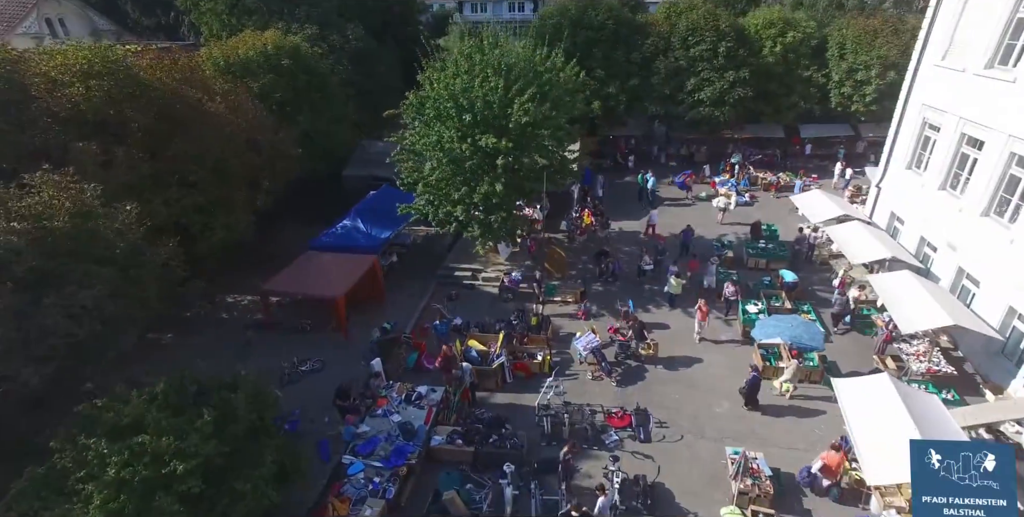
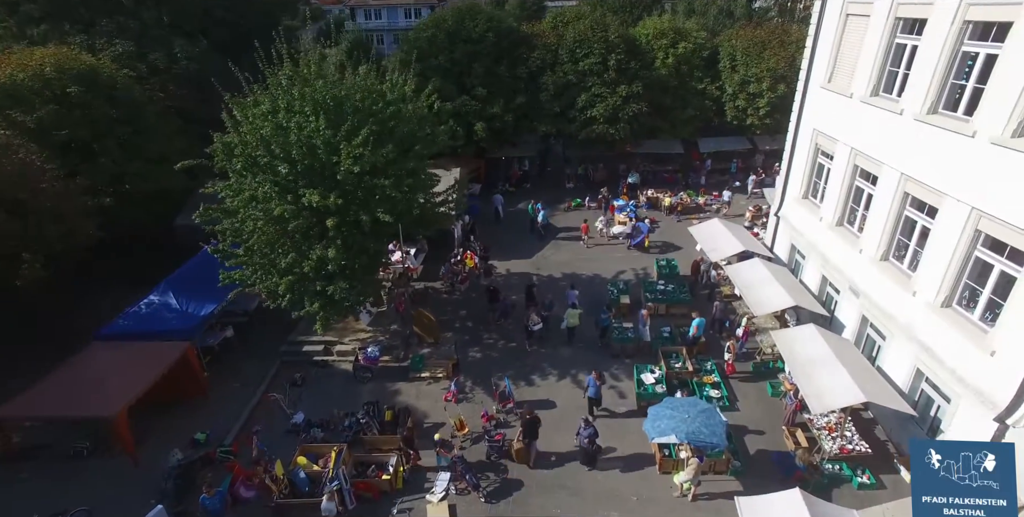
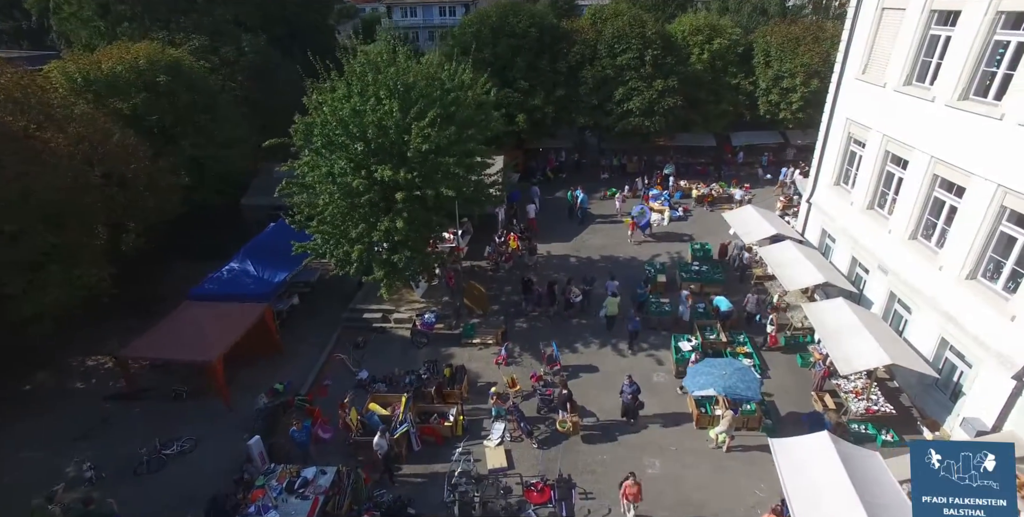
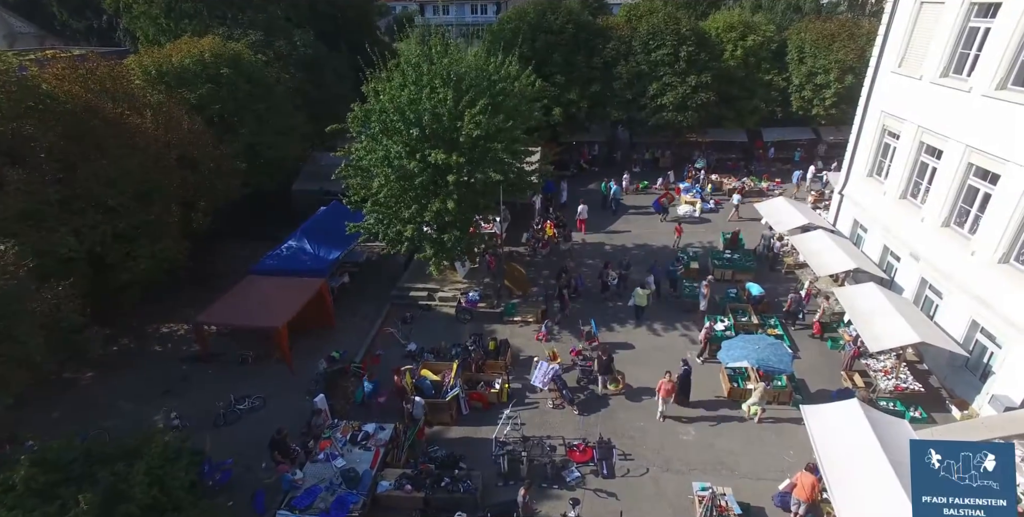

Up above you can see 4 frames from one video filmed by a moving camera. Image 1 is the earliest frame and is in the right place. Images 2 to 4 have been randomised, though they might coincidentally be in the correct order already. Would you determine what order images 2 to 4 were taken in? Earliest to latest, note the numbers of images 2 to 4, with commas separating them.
4, 3, 2
